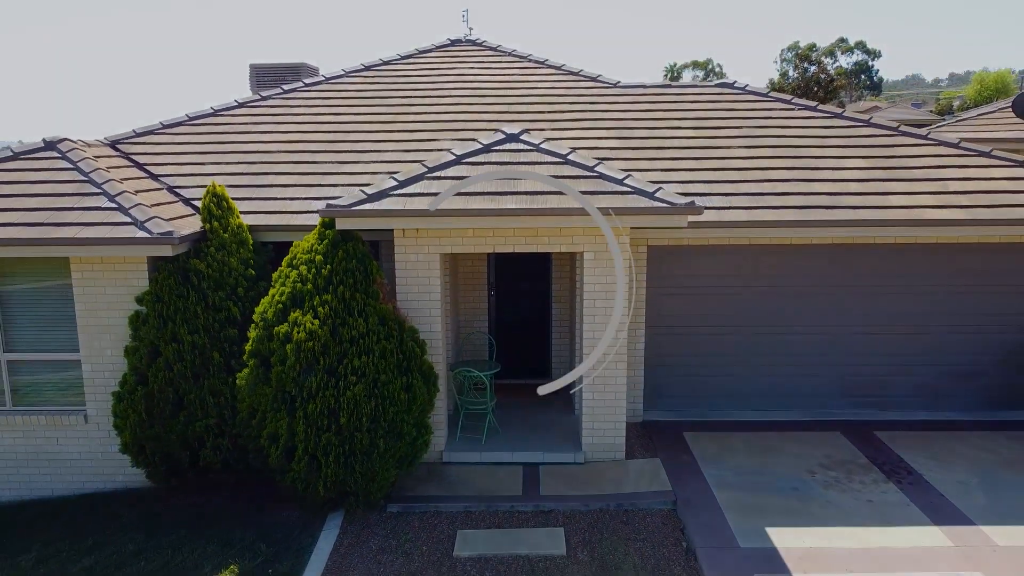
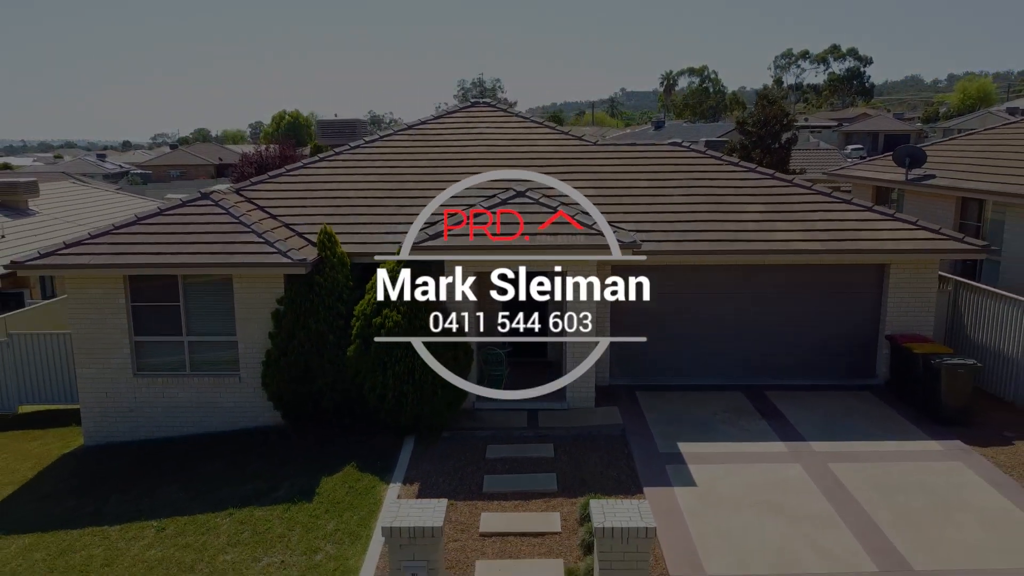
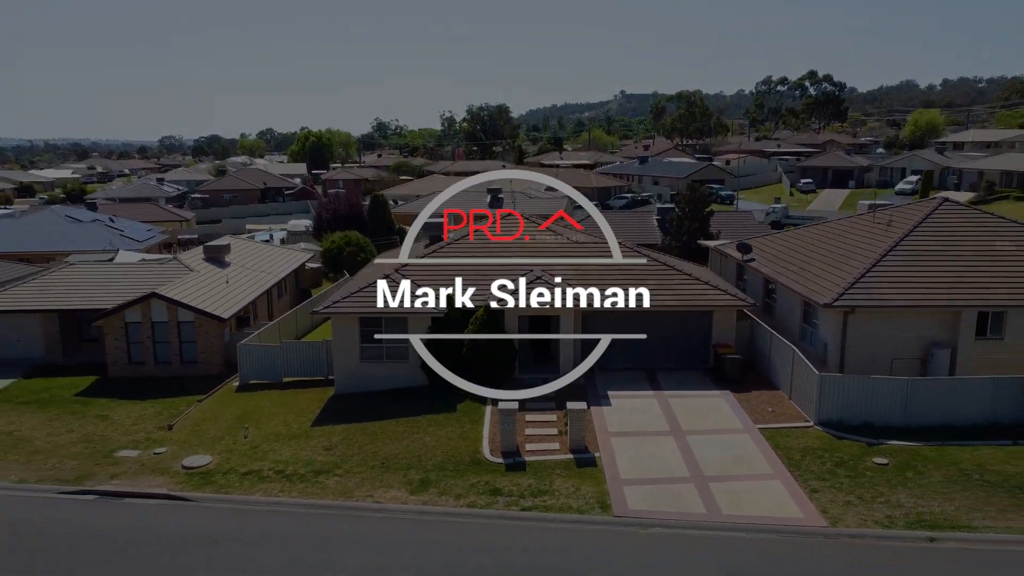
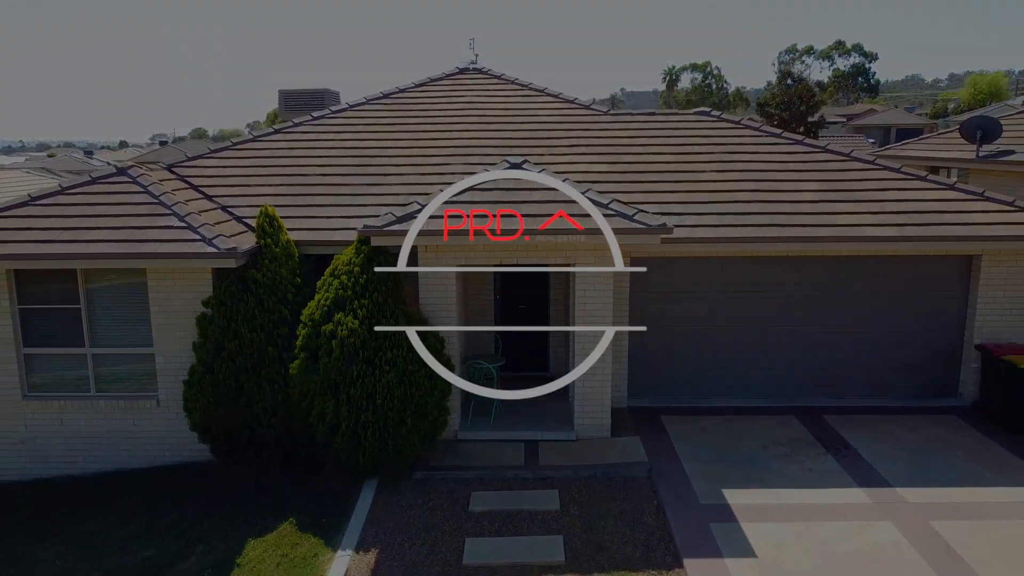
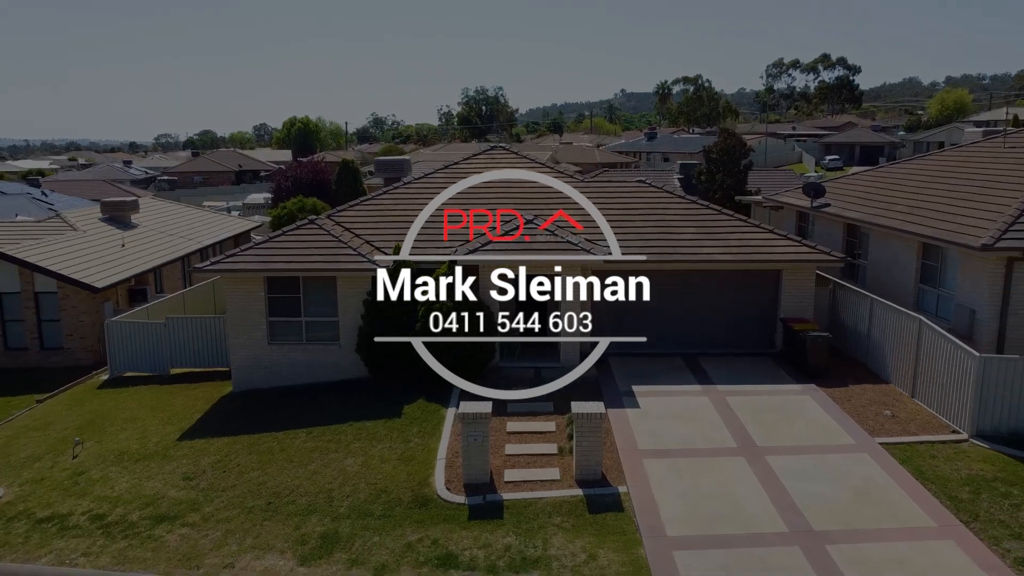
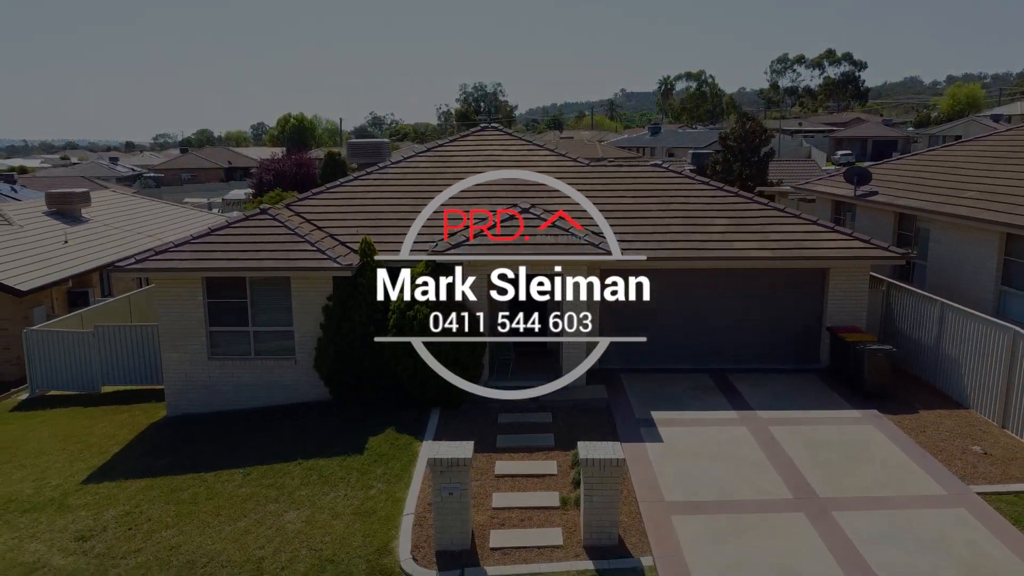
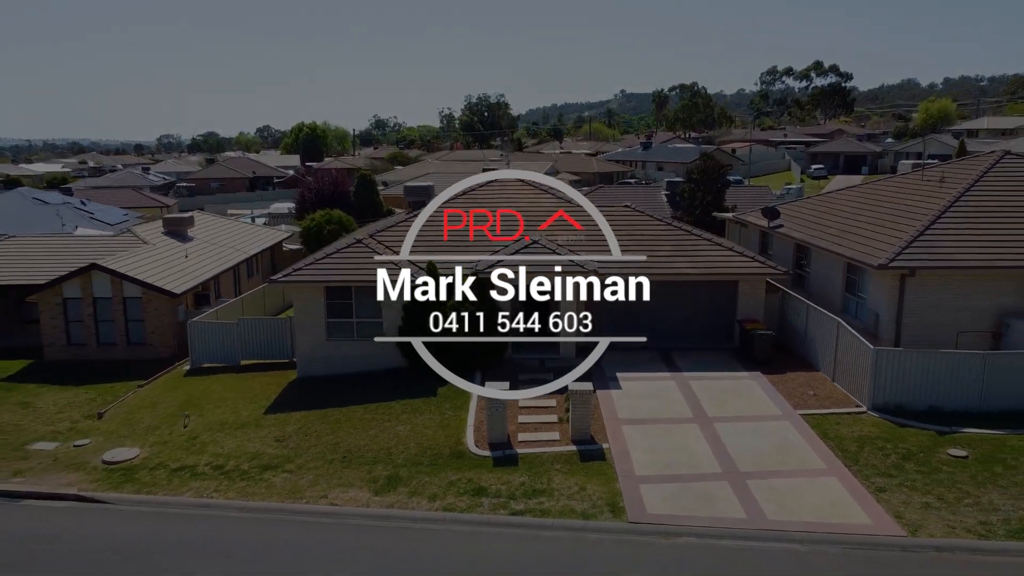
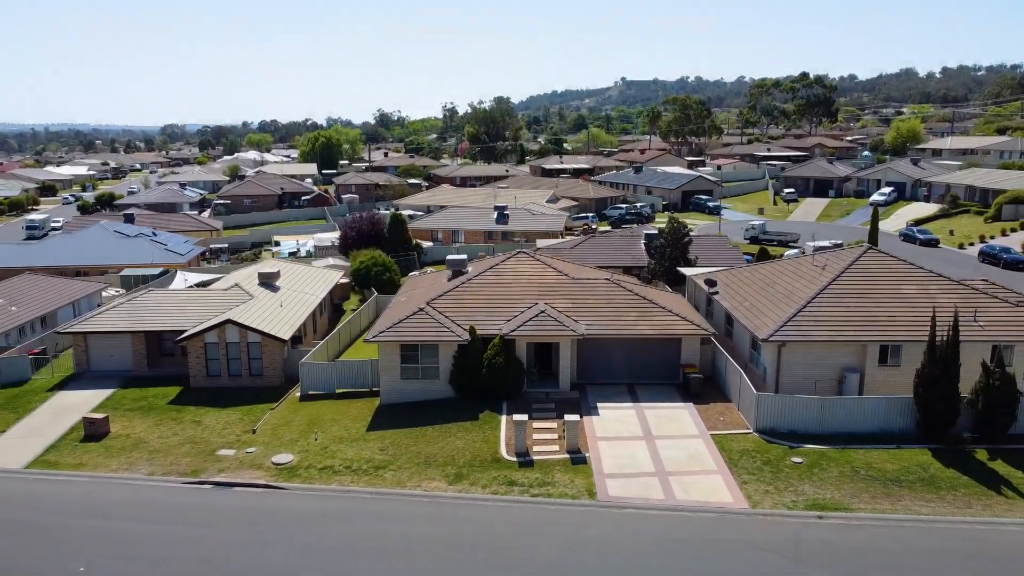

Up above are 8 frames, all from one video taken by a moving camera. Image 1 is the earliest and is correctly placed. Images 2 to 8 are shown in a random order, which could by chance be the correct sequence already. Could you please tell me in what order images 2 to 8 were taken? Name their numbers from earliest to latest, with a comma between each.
4, 2, 6, 5, 7, 3, 8
